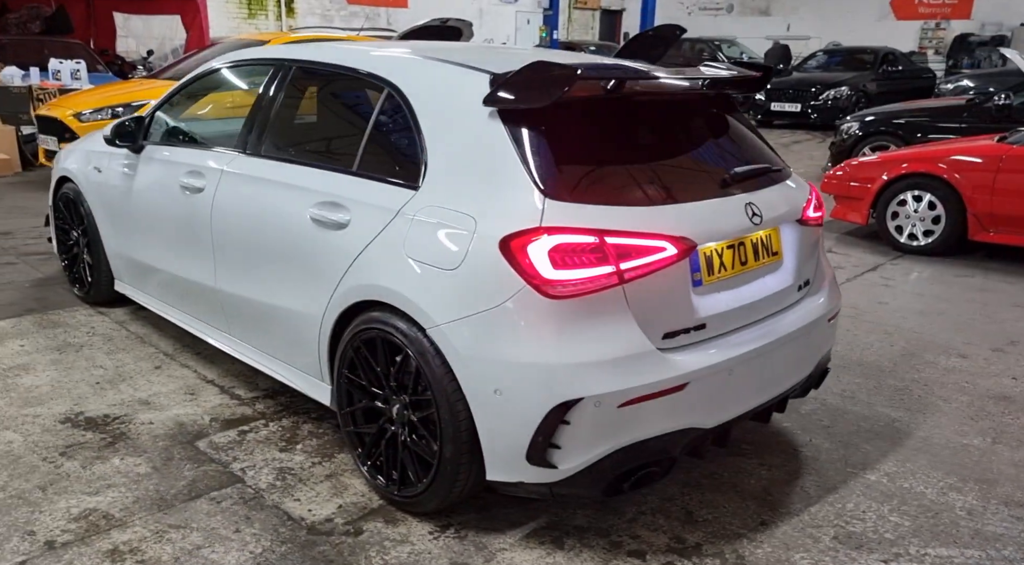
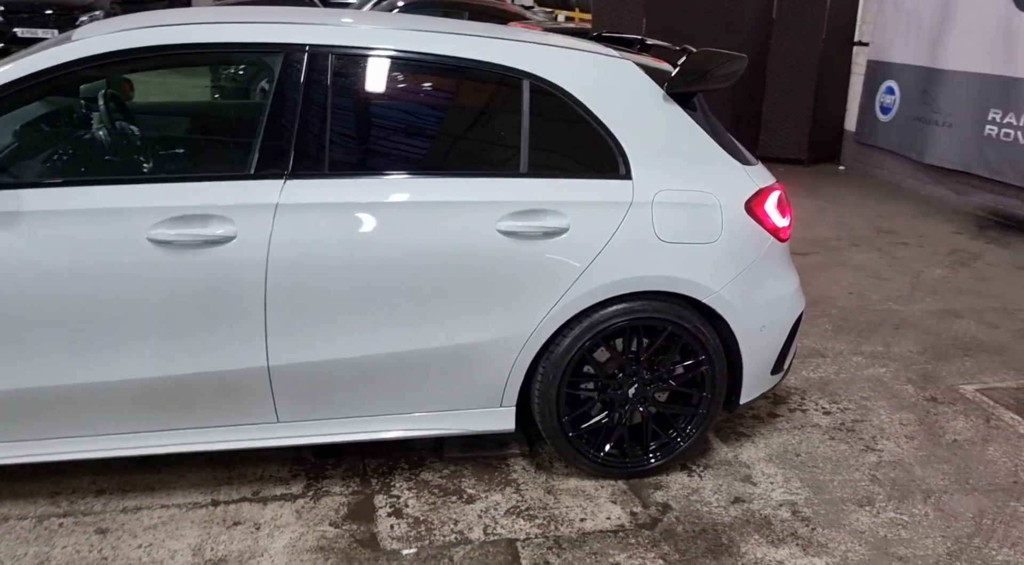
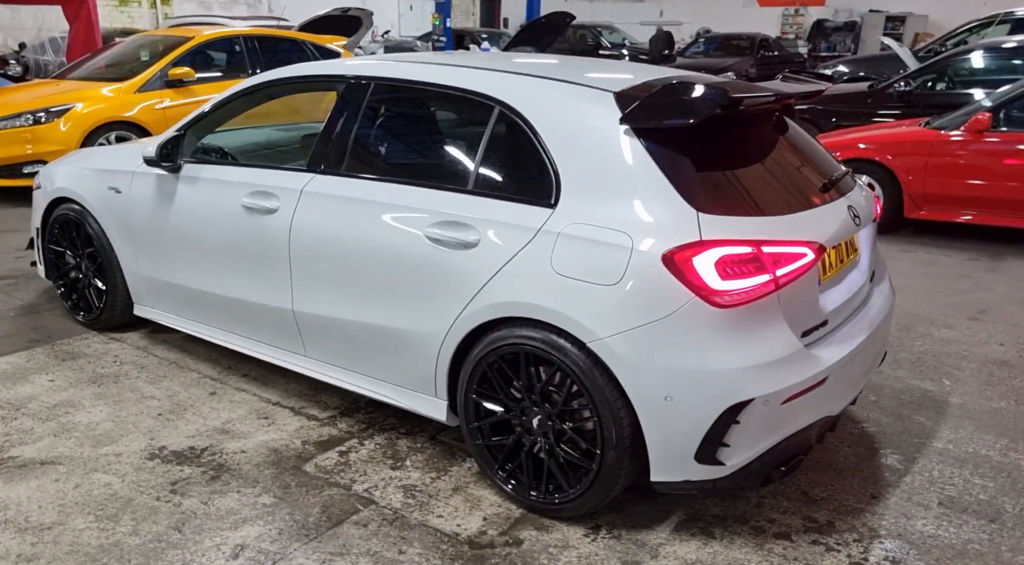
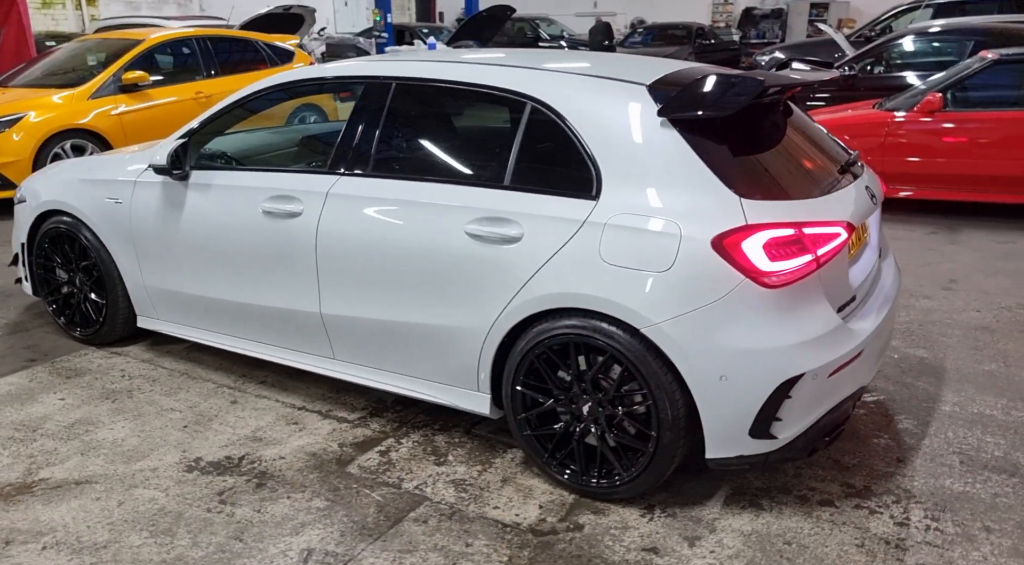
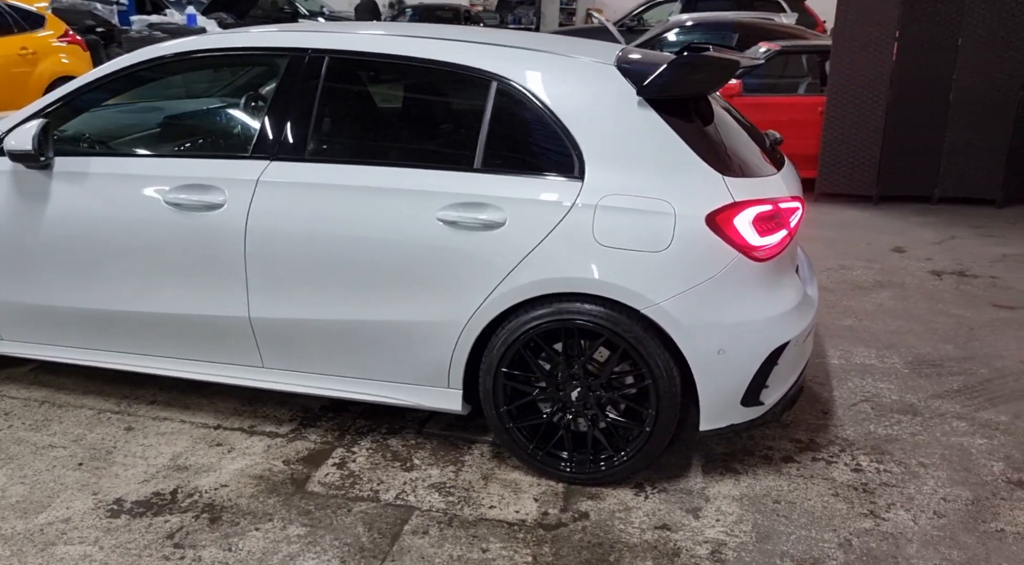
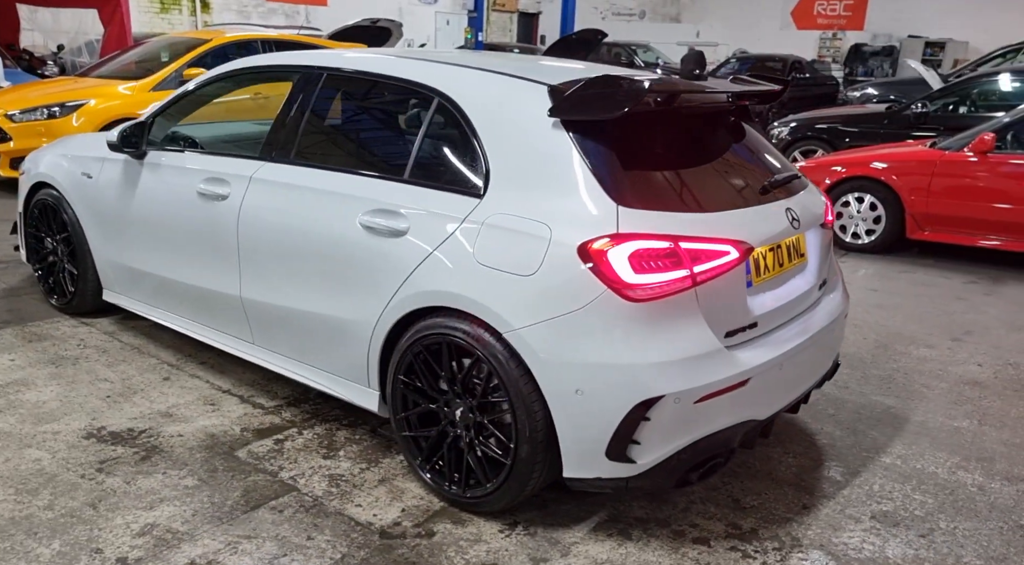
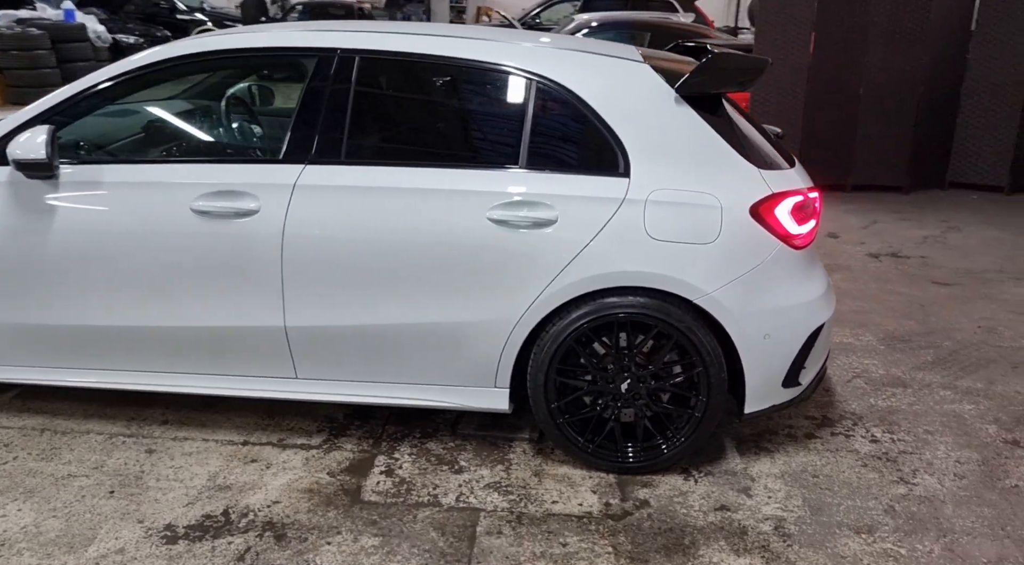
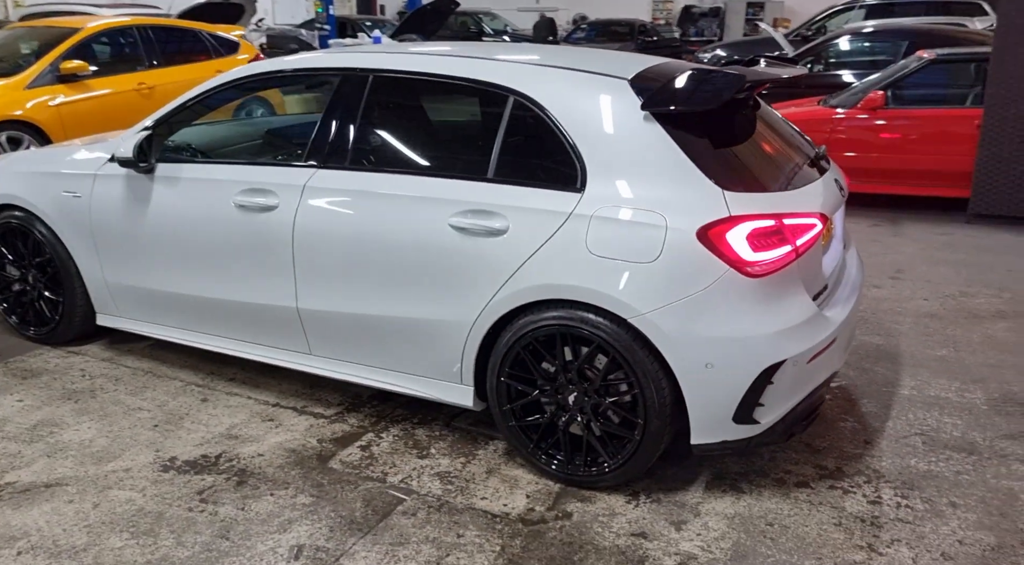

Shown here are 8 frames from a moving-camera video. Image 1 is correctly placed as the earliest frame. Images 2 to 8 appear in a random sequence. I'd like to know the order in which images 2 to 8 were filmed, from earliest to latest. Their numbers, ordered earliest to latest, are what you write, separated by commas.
6, 3, 4, 8, 5, 7, 2
